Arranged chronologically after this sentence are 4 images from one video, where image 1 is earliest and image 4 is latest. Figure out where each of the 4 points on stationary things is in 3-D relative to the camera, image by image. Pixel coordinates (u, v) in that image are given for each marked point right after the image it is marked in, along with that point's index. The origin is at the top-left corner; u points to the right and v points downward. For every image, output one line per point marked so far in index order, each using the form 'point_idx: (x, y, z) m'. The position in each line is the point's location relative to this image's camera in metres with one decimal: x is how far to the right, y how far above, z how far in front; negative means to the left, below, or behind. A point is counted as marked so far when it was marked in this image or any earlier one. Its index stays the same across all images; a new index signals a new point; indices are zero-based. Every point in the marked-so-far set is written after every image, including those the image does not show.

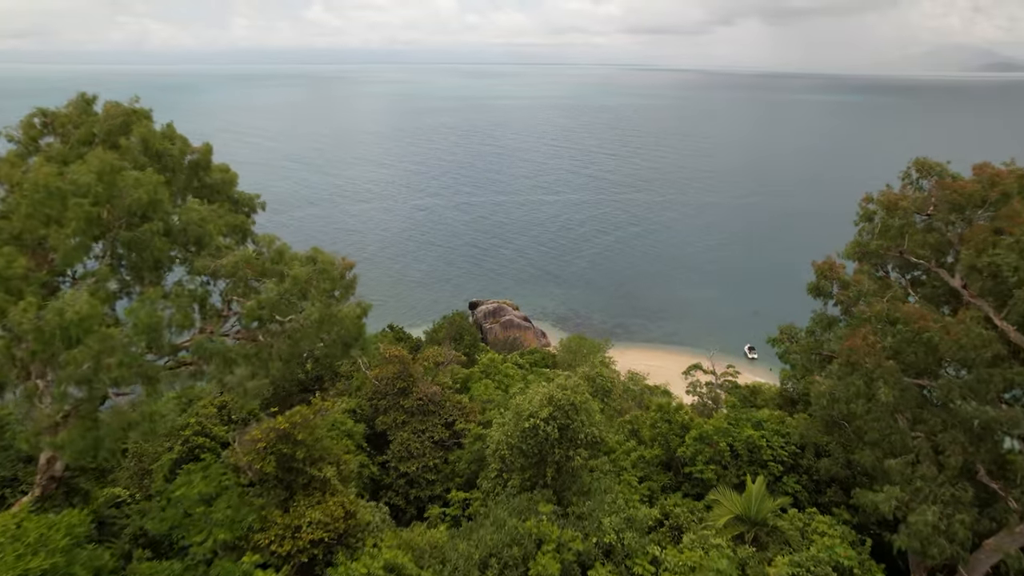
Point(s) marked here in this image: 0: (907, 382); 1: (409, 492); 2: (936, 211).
0: (+6.9, -1.6, +9.8) m
1: (-2.2, -4.4, +12.1) m
2: (+8.0, +1.5, +10.7) m
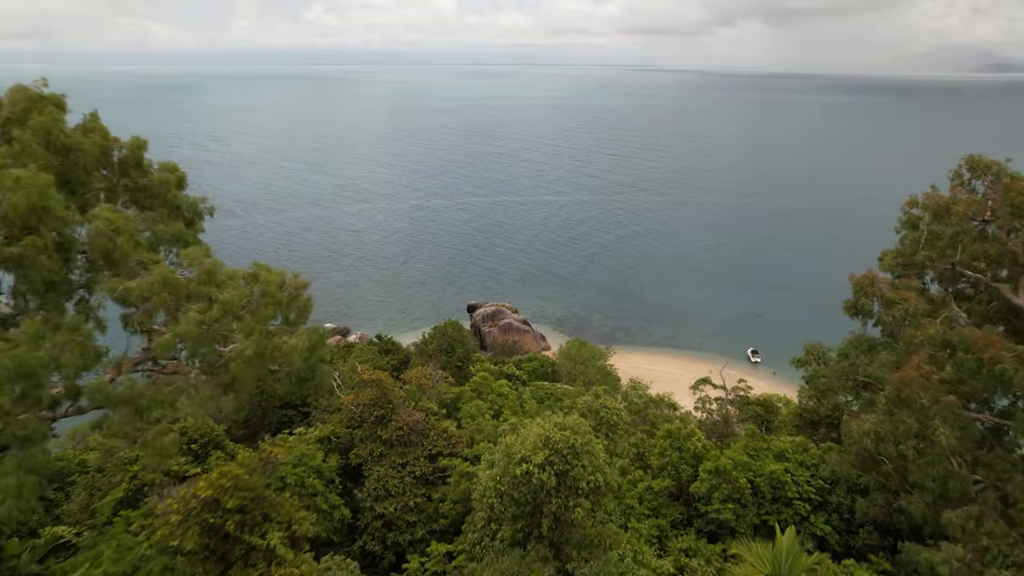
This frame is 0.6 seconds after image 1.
0: (+6.7, -1.9, +8.3) m
1: (-2.4, -4.7, +10.6) m
2: (+7.8, +1.2, +9.2) m
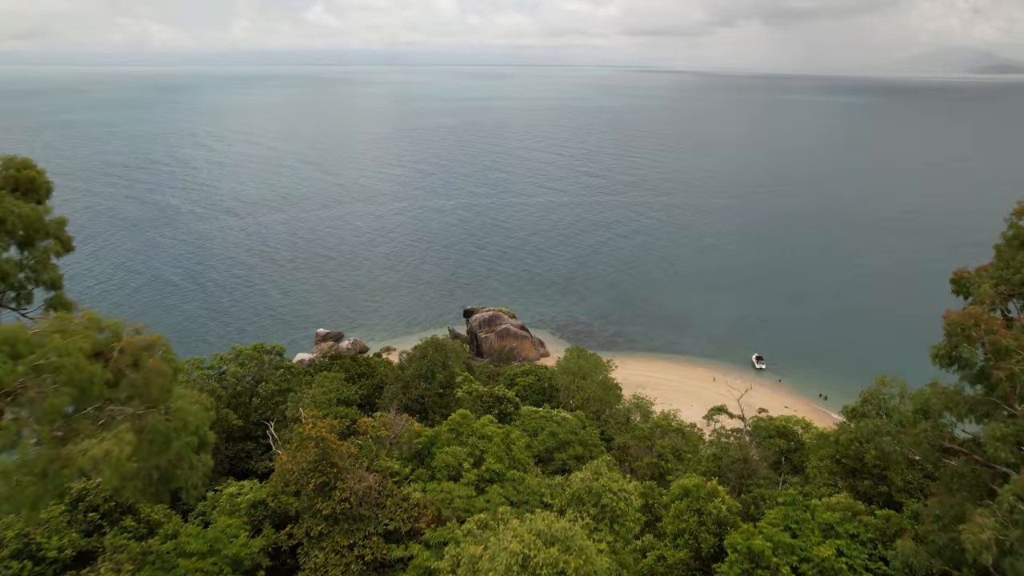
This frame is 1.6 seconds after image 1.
0: (+6.4, -2.4, +5.8) m
1: (-2.7, -5.2, +8.1) m
2: (+7.5, +0.6, +6.7) m
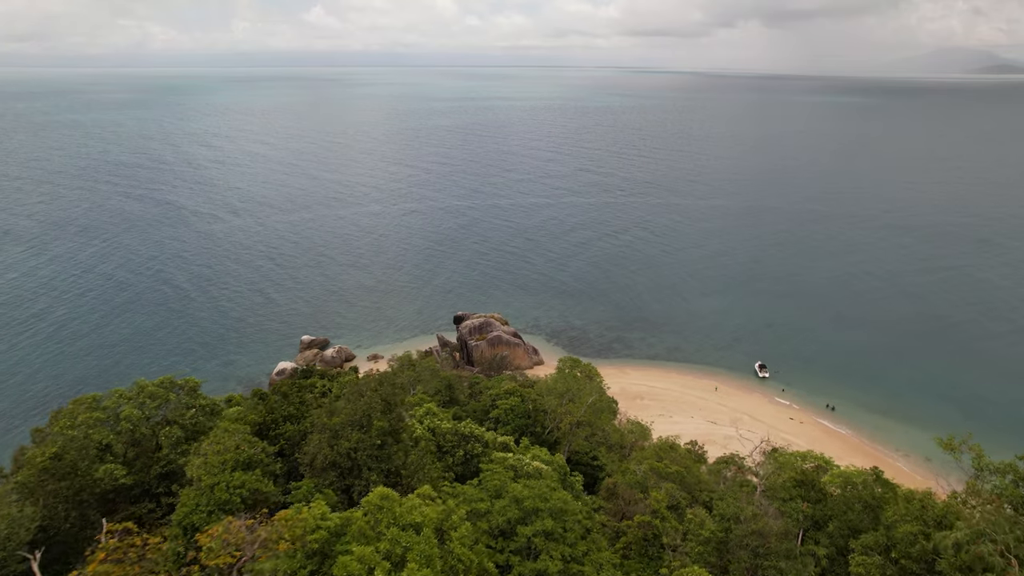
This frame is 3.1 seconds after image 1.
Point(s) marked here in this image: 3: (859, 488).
0: (+5.3, -3.0, +2.3) m
1: (-3.8, -5.8, +4.6) m
2: (+6.4, 0.0, +3.2) m
3: (+11.3, -6.6, +18.5) m
